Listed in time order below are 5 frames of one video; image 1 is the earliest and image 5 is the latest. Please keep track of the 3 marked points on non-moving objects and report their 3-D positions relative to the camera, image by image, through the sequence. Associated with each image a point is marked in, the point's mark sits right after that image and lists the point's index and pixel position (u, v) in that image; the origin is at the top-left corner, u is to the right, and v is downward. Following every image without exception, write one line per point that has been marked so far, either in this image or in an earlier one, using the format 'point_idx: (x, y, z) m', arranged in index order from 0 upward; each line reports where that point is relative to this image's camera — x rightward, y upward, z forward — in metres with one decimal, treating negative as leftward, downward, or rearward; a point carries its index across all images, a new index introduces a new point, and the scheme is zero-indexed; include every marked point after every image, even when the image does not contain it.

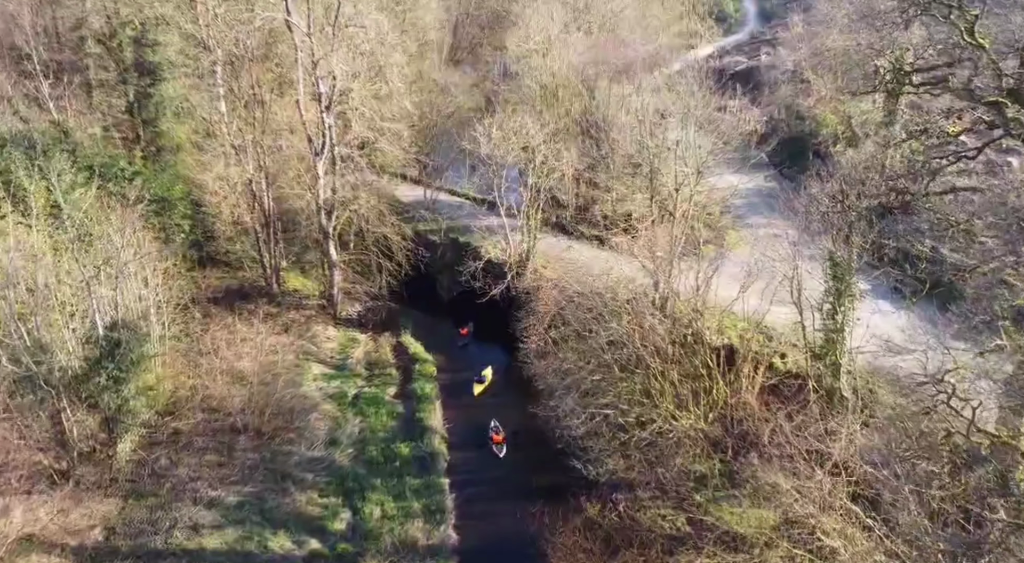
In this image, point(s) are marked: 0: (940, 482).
0: (+7.8, -3.7, +16.1) m
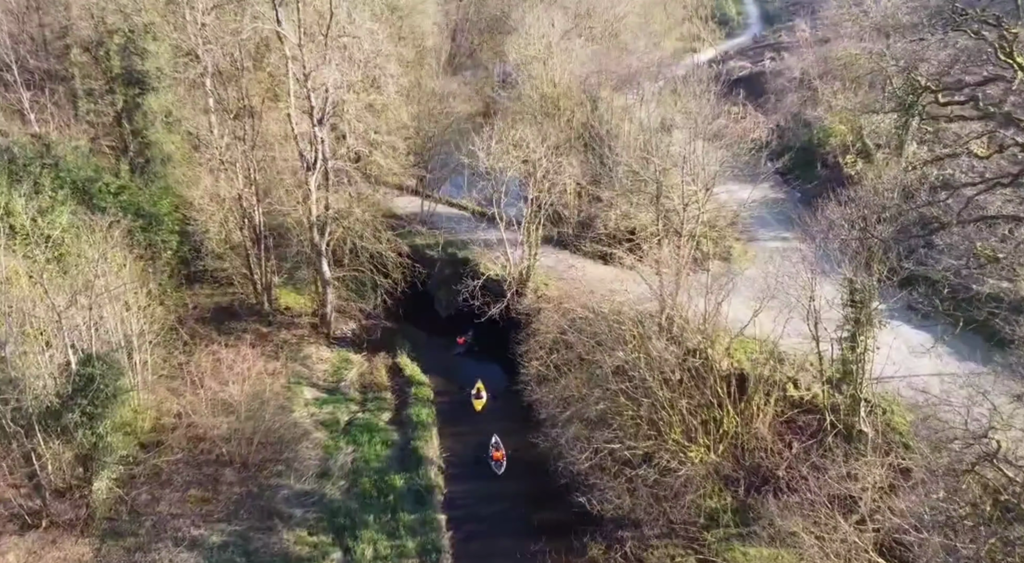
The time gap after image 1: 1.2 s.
0: (+7.8, -4.3, +14.9) m
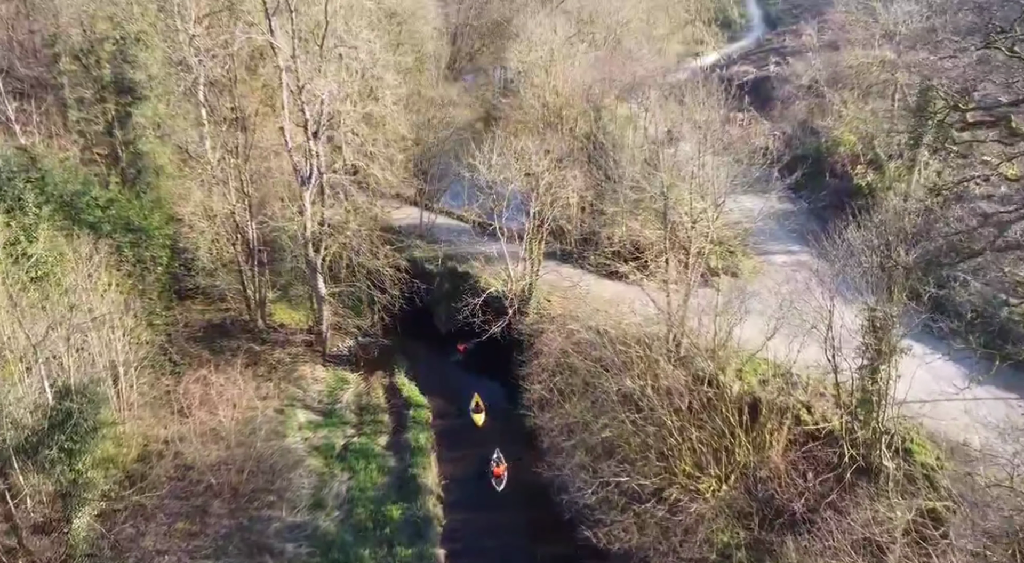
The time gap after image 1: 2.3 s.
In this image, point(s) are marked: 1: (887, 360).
0: (+7.9, -4.9, +13.9) m
1: (+8.2, -1.7, +19.4) m
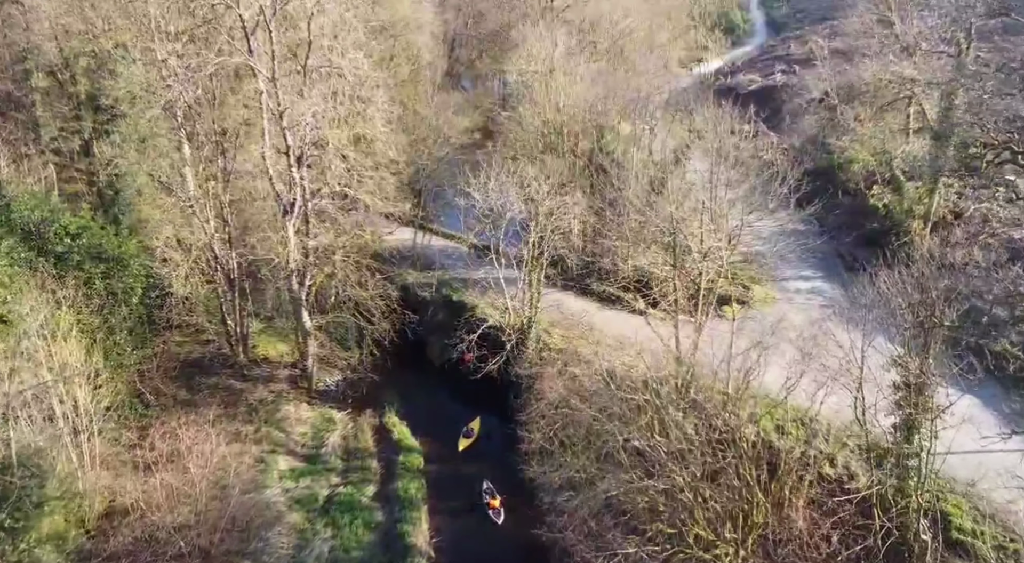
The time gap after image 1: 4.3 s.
0: (+7.8, -6.0, +11.9) m
1: (+8.2, -2.8, +17.5) m
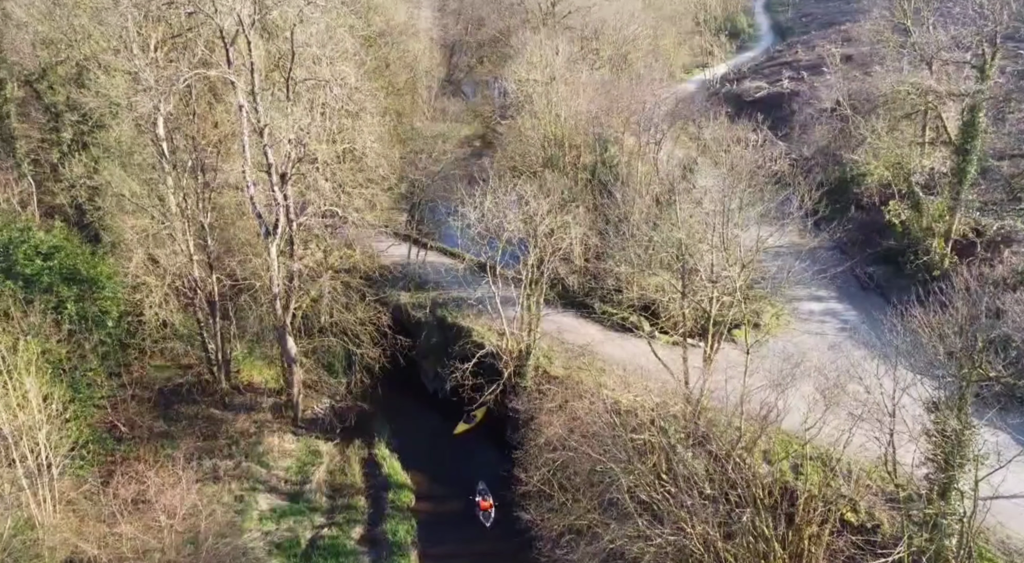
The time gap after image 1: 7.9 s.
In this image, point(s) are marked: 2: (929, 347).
0: (+7.7, -6.7, +10.3) m
1: (+8.1, -3.5, +15.8) m
2: (+7.9, -1.2, +17.1) m
